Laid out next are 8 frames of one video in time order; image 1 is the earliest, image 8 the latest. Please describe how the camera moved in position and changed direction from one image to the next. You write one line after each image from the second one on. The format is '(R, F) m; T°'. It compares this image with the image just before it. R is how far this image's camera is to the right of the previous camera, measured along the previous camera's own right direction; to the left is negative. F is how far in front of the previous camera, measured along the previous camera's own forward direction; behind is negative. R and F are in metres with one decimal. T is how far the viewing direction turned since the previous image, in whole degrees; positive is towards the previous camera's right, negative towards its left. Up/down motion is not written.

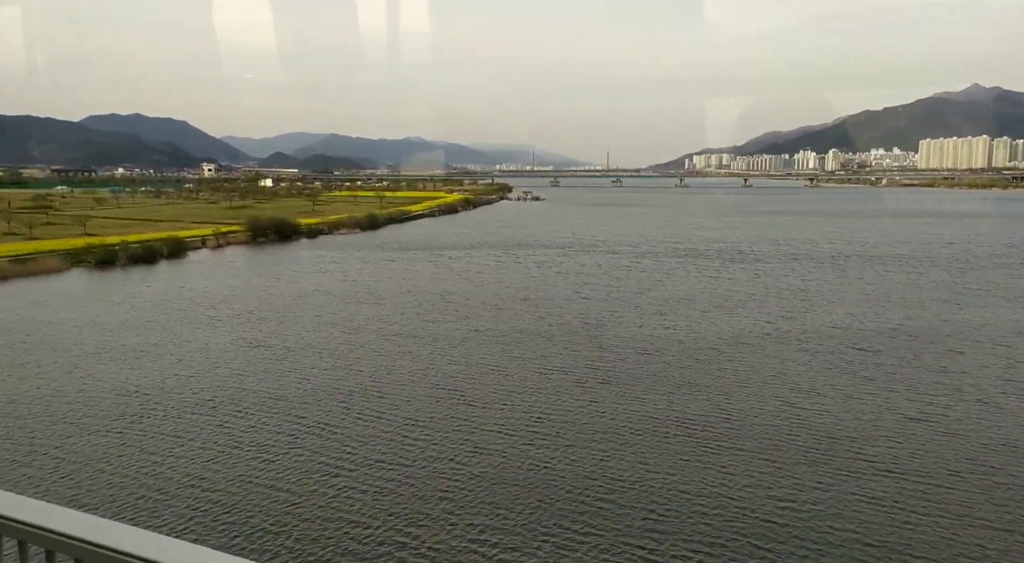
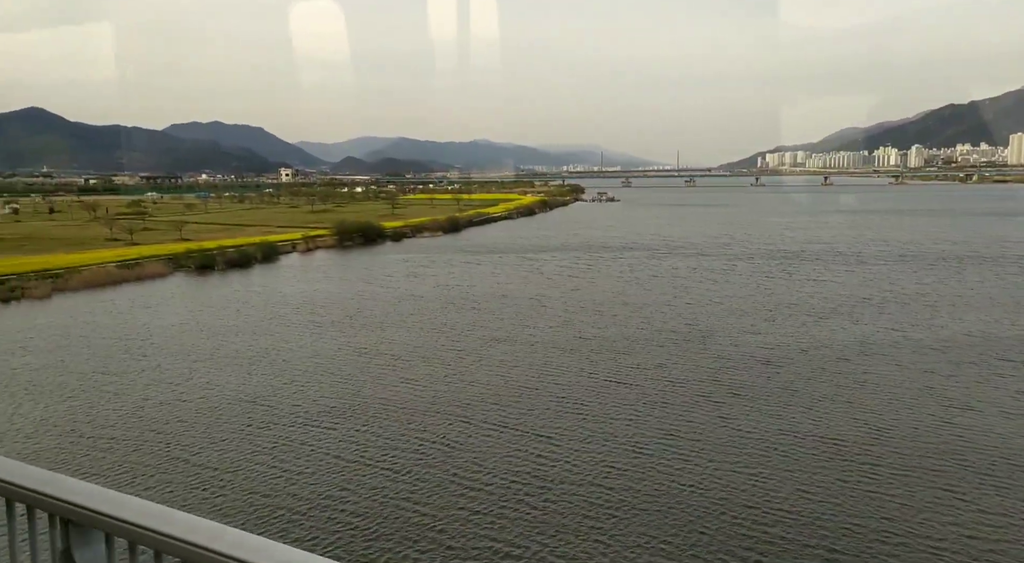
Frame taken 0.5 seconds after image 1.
(-0.3, +0.2) m; -5°
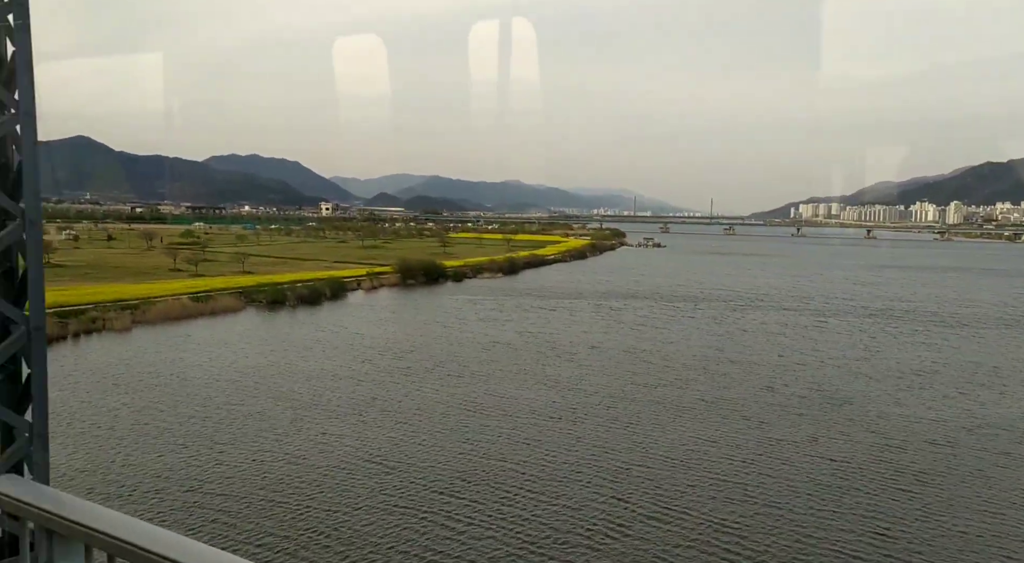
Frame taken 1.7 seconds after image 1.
(-0.8, +0.4) m; -2°
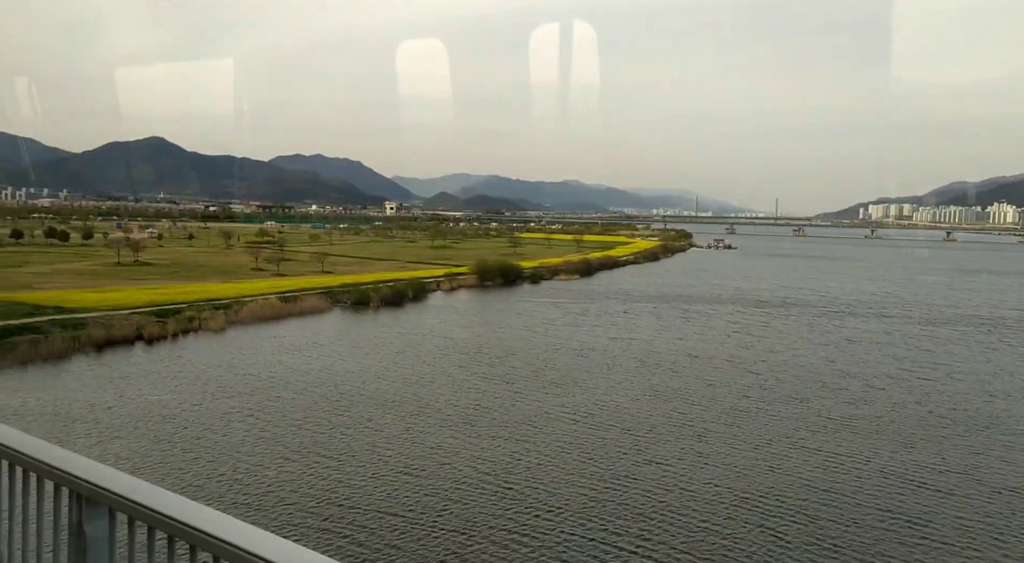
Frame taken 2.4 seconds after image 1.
(-0.4, +0.2) m; -4°
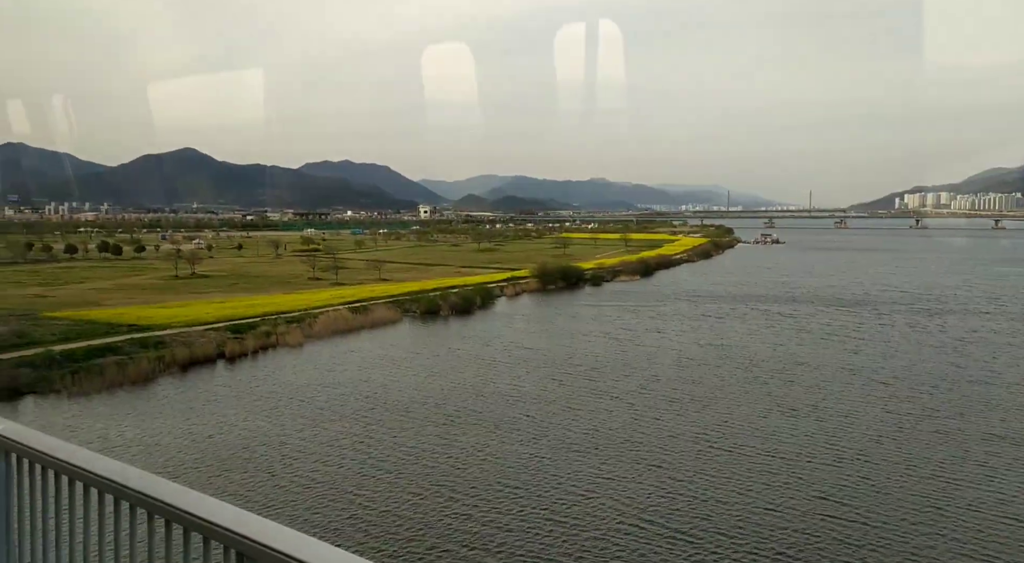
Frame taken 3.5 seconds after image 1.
(-0.7, +0.4) m; -2°
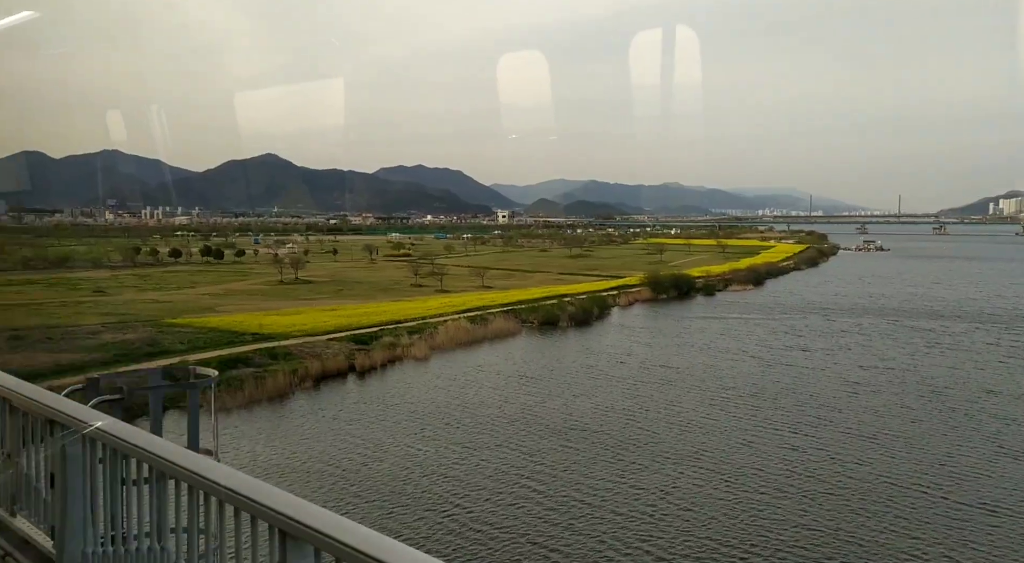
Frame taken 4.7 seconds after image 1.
(-0.8, +0.5) m; -5°
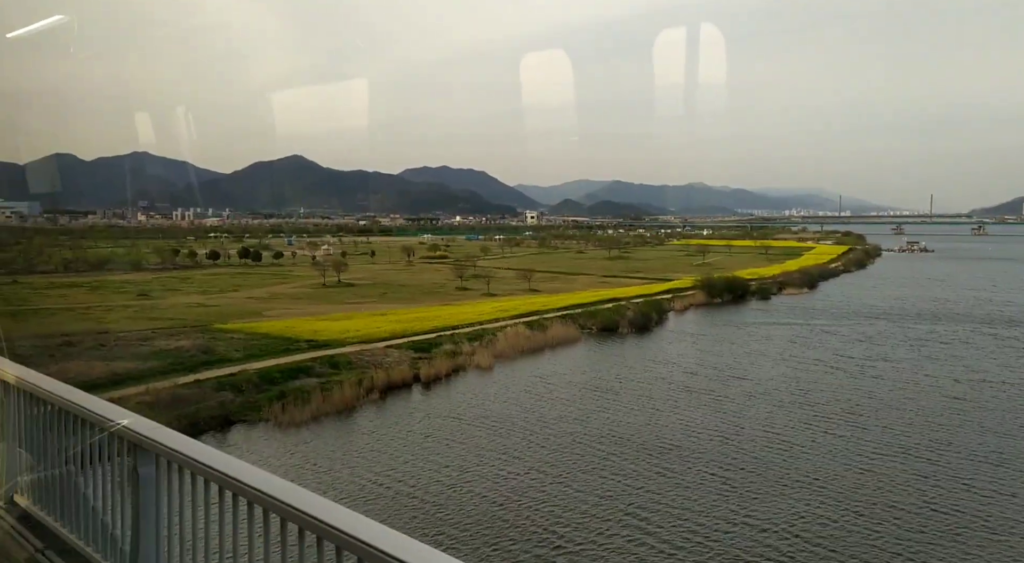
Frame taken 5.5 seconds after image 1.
(-0.5, +0.4) m; -2°
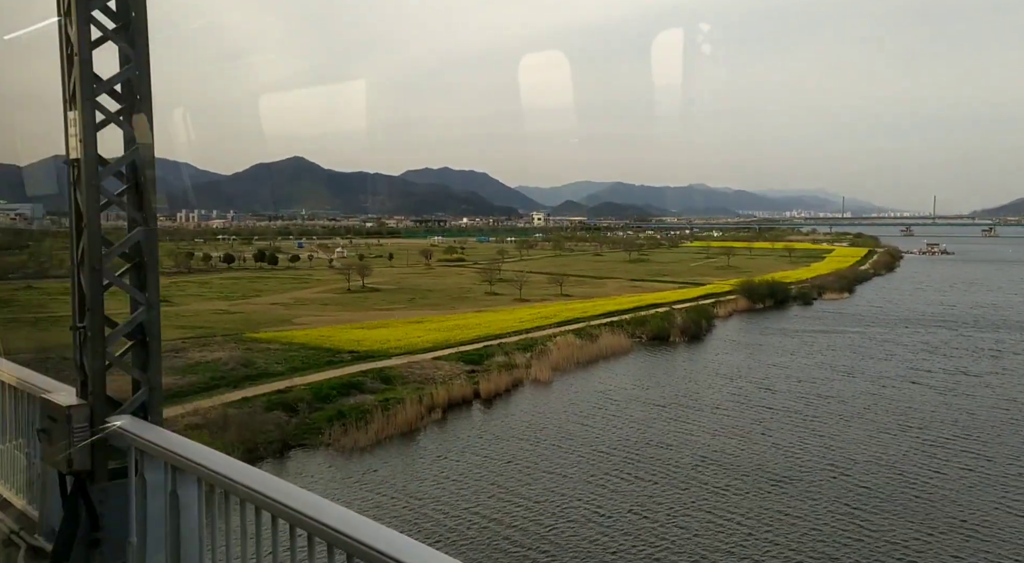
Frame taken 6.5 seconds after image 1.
(-0.6, +0.5) m; 0°
